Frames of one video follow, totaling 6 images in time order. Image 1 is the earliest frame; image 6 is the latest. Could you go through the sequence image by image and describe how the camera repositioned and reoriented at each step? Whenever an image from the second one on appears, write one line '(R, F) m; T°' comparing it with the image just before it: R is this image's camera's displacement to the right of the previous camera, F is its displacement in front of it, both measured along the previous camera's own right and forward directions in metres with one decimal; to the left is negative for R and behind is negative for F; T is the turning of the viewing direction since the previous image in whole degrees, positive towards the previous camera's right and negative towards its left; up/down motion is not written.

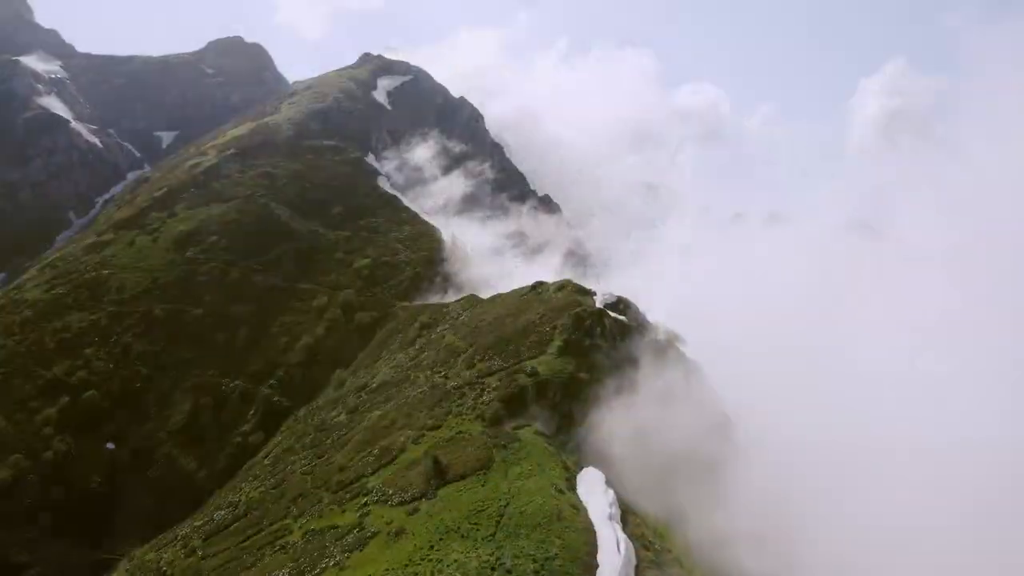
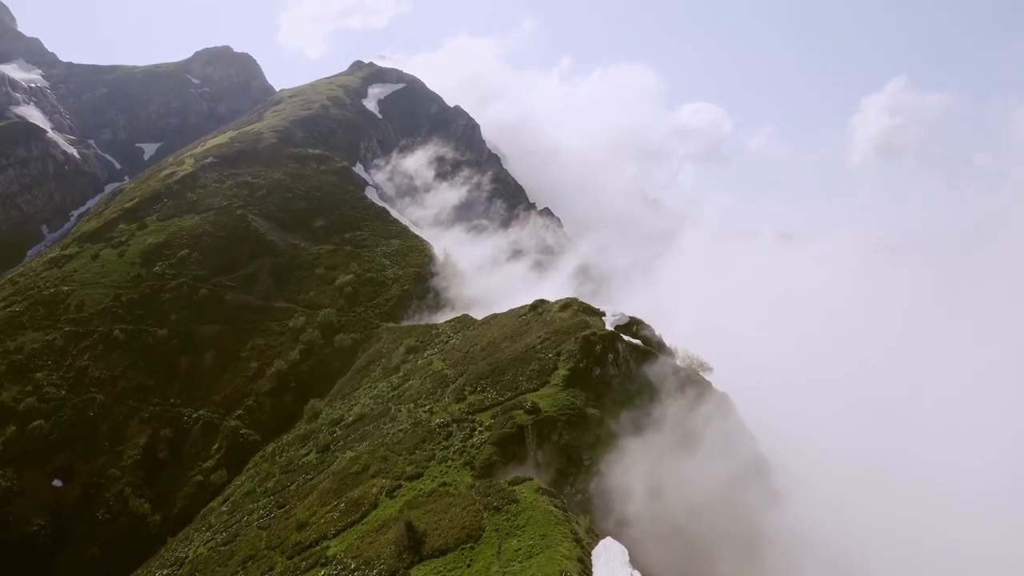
(+0.1, +9.6) m; 0°
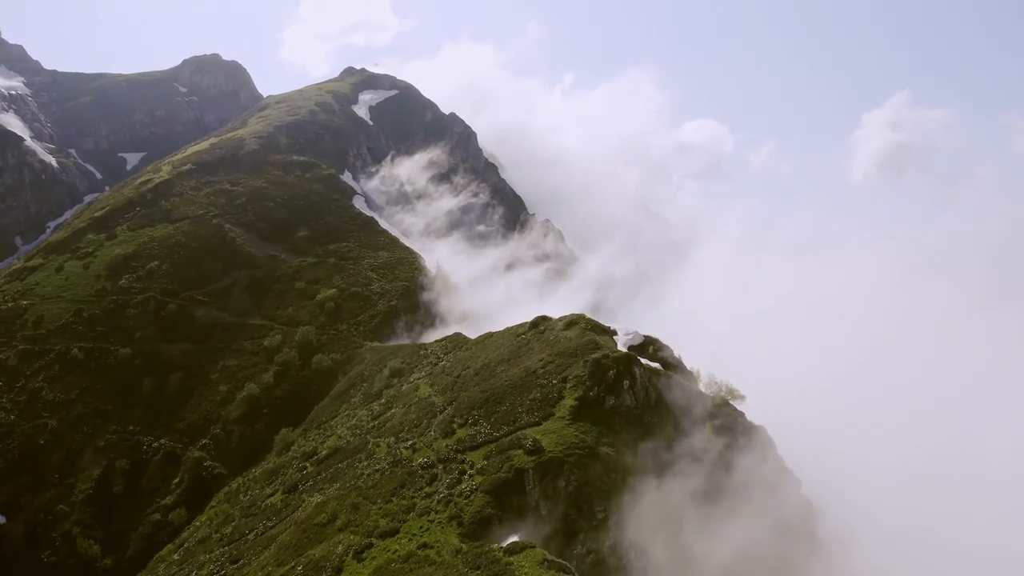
(0.0, +8.2) m; 0°
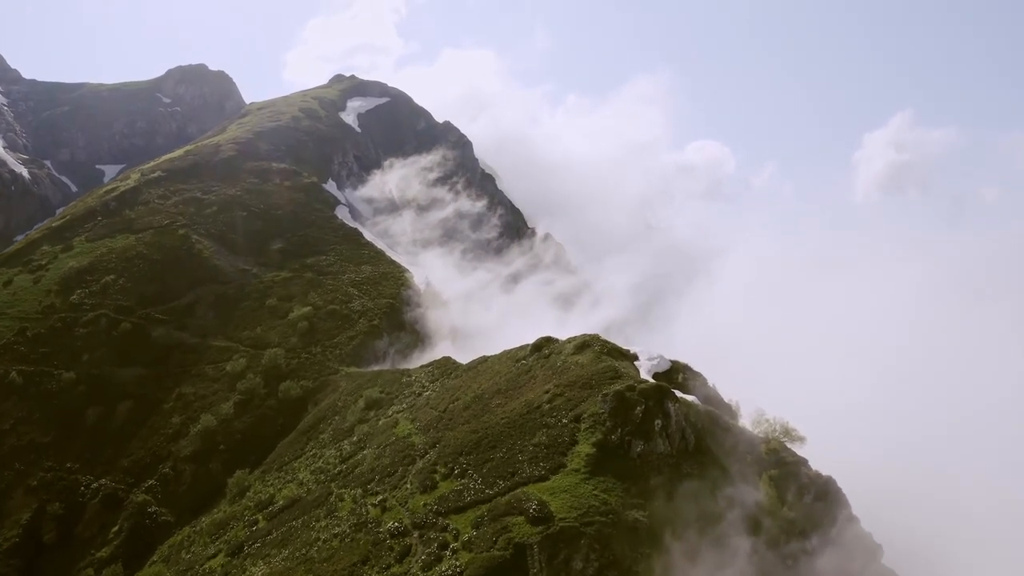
(-0.1, +9.8) m; 0°
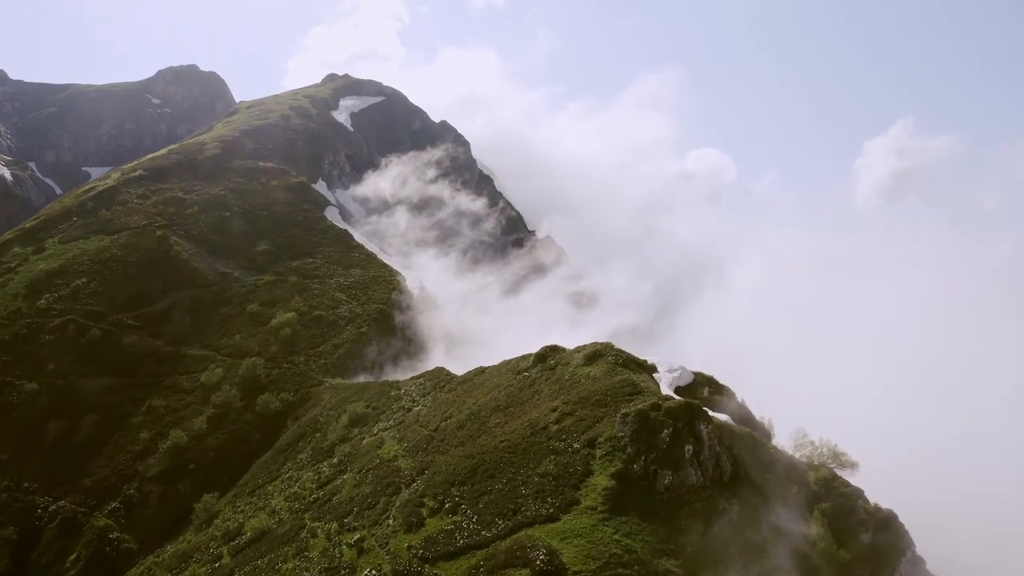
(-0.2, +5.6) m; 0°
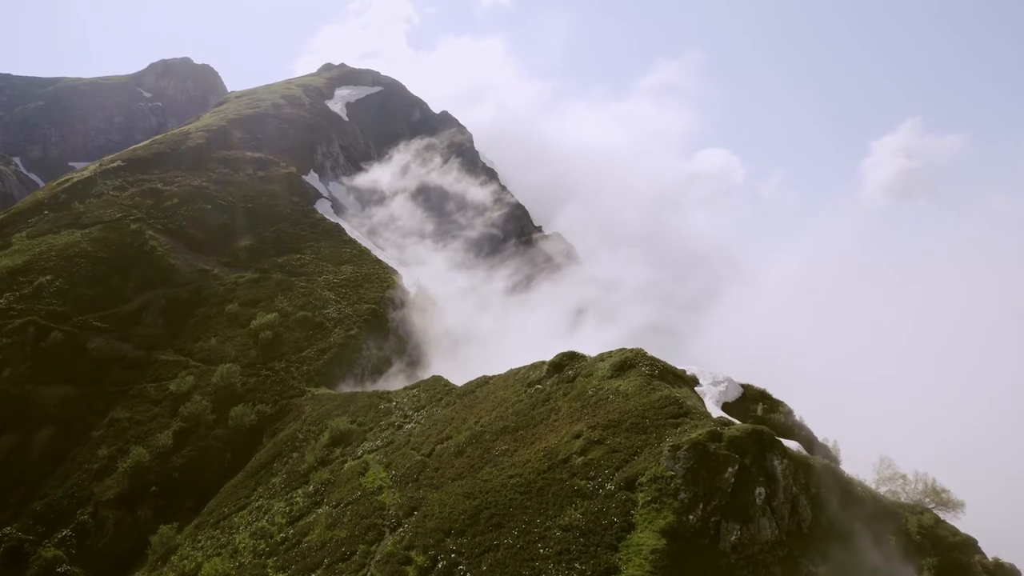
(-0.4, +7.2) m; 0°
